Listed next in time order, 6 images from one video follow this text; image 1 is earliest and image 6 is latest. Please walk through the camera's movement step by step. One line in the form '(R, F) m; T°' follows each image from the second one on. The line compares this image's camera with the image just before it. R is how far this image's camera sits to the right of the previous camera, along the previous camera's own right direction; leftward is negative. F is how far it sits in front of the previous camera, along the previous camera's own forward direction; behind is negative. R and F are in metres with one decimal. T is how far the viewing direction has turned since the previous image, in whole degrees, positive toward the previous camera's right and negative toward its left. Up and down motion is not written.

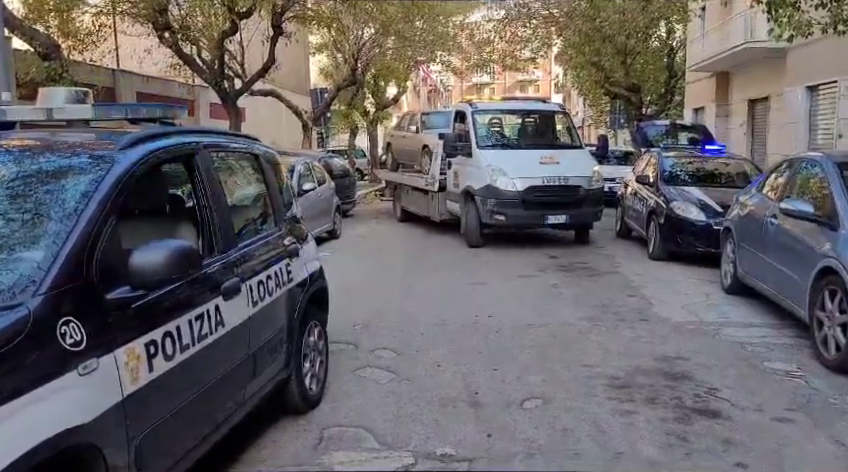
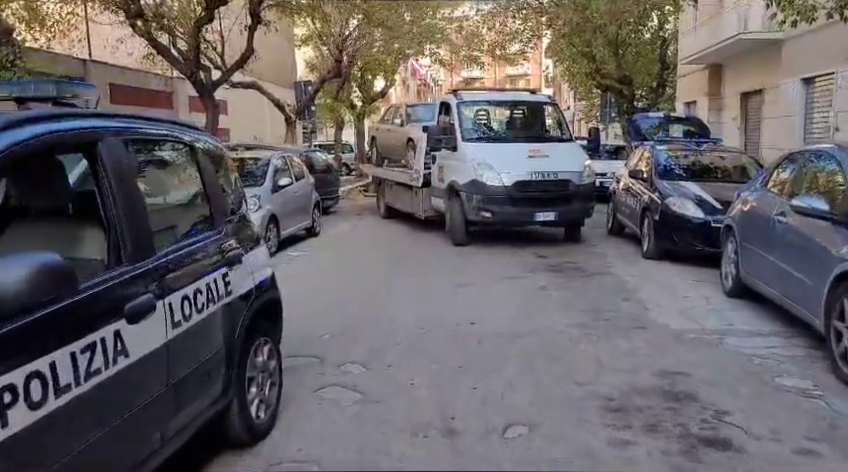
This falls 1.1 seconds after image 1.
(+0.1, +0.7) m; +1°
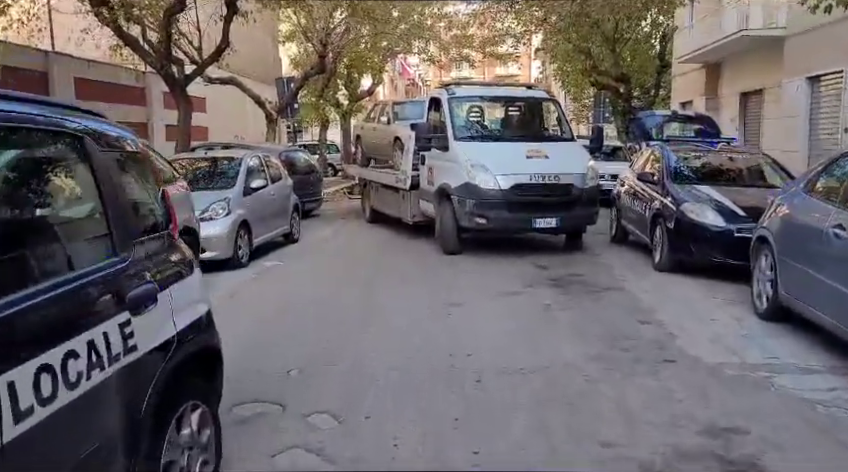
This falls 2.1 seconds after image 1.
(0.0, +1.1) m; +1°
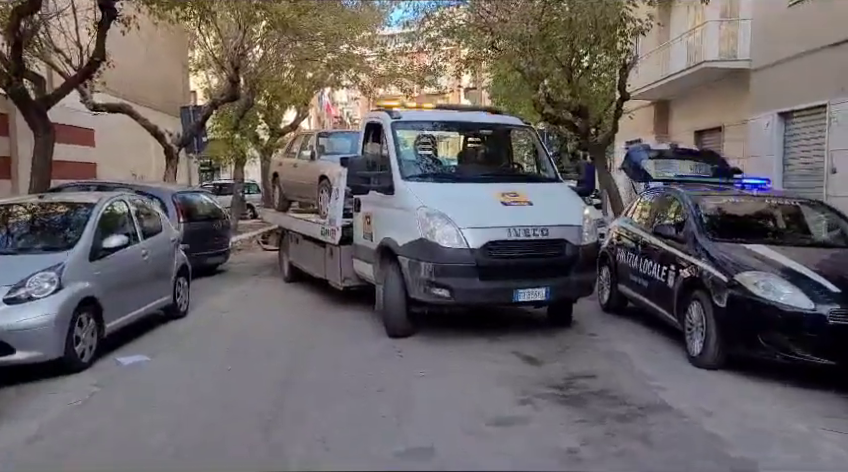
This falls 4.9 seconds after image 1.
(-0.1, +3.2) m; +5°
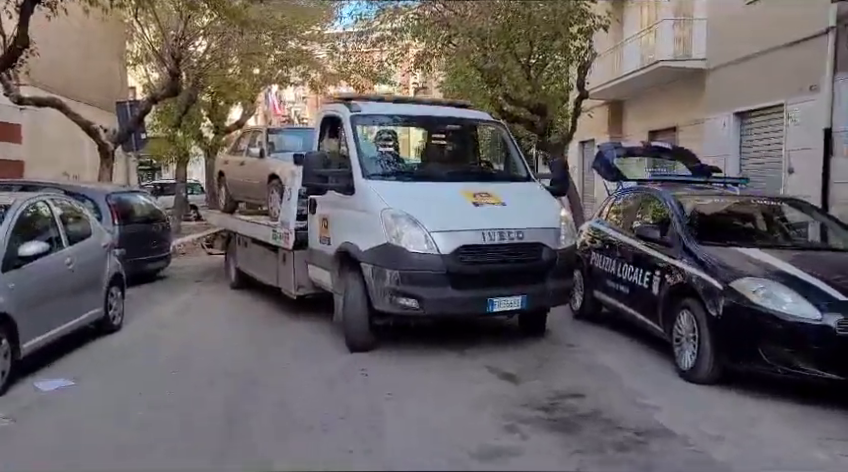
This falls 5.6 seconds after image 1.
(-0.2, +0.7) m; +4°
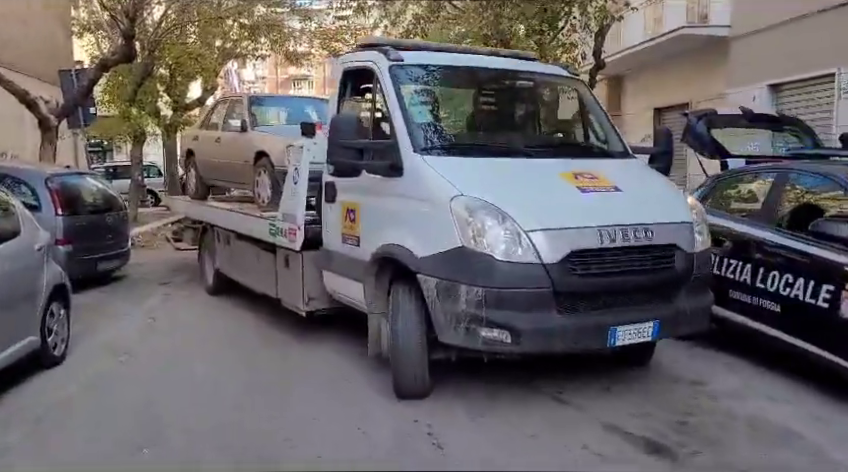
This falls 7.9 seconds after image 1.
(-0.8, +2.3) m; +3°
